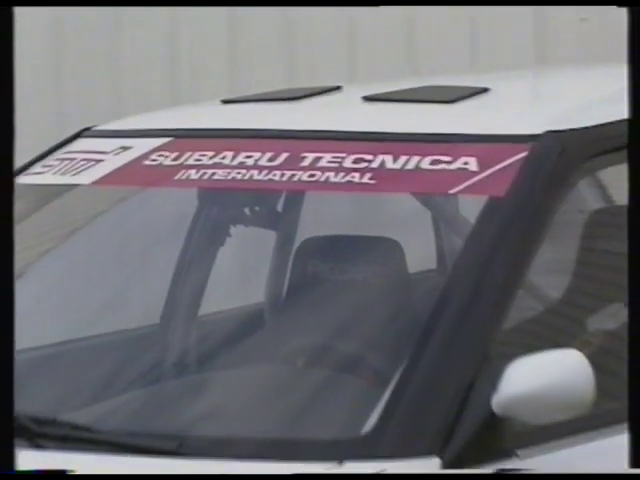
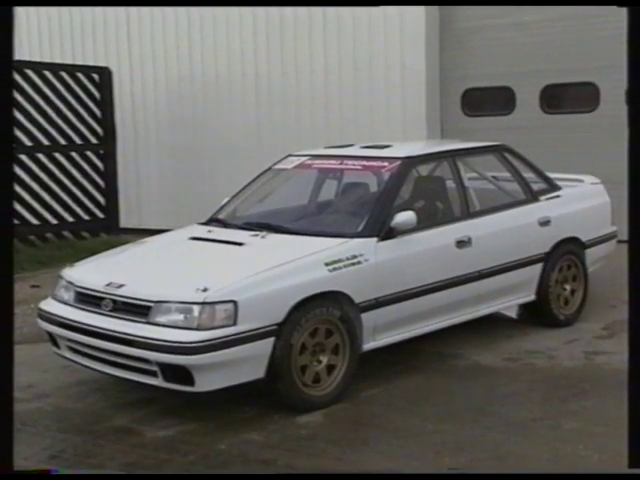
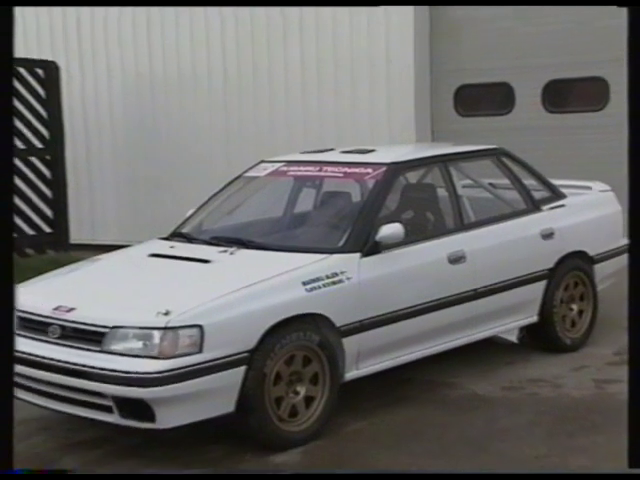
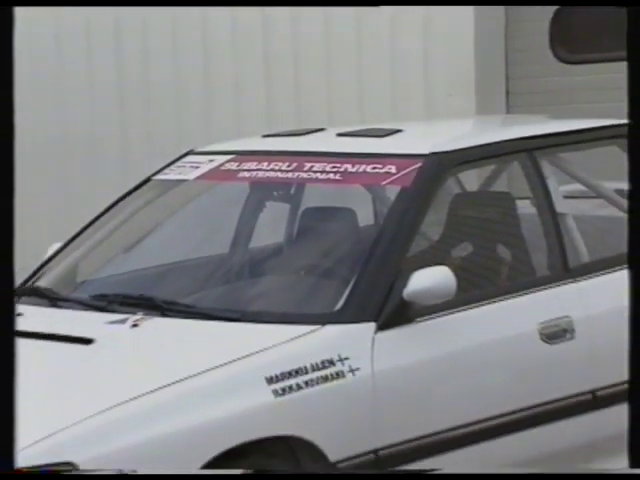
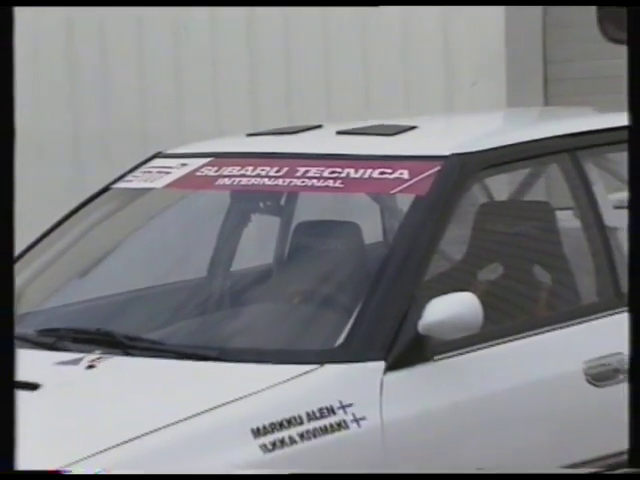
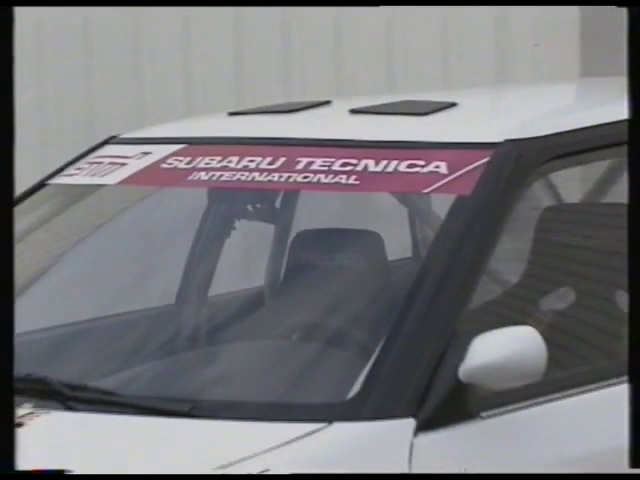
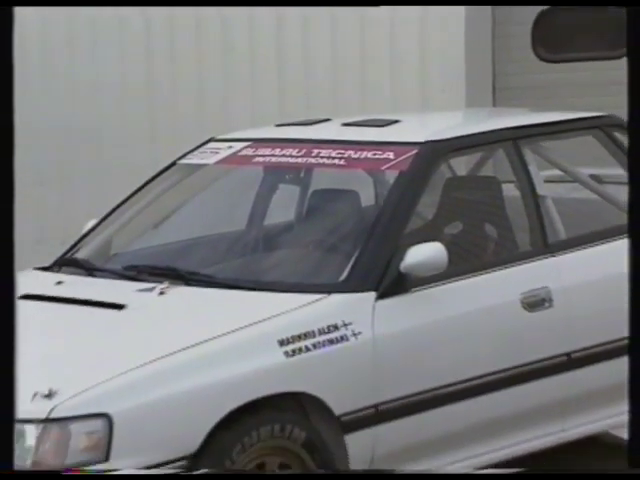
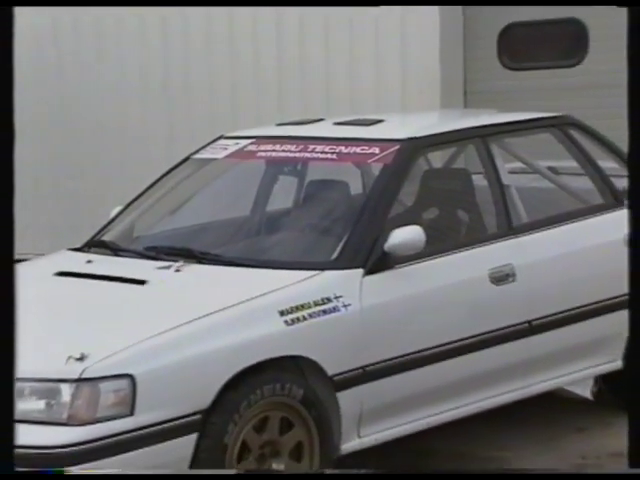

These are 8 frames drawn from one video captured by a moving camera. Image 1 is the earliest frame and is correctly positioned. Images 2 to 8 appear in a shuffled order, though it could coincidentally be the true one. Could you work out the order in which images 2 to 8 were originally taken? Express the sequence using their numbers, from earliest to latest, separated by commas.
6, 5, 4, 7, 8, 3, 2
